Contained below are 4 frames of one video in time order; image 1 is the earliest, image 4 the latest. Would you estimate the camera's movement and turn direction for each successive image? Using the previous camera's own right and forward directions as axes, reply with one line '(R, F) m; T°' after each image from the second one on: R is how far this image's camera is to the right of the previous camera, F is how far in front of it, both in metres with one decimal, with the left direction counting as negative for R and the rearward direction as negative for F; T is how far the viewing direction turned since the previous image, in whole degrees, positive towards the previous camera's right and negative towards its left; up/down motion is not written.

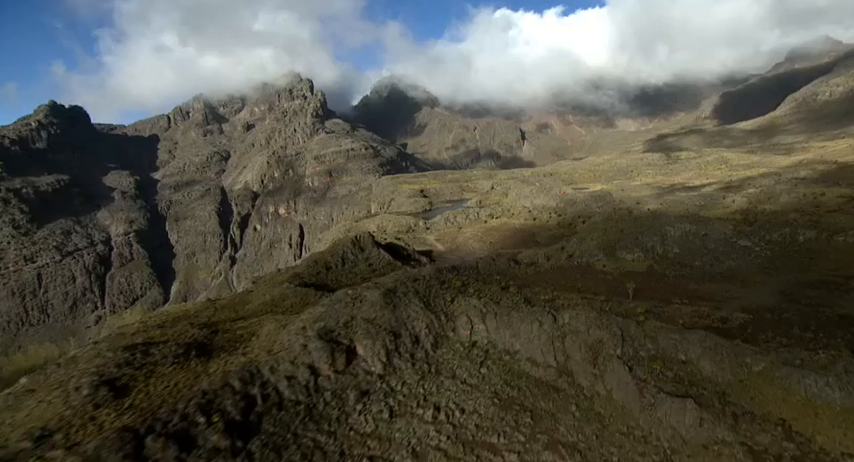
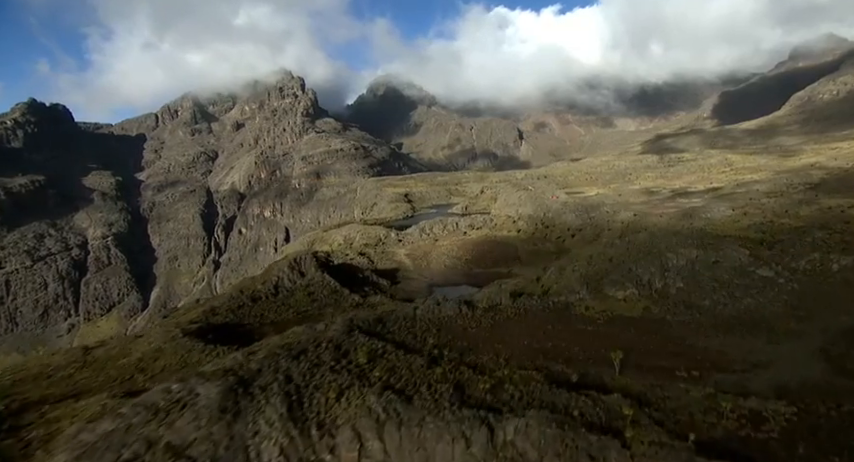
(+4.3, +9.4) m; 0°
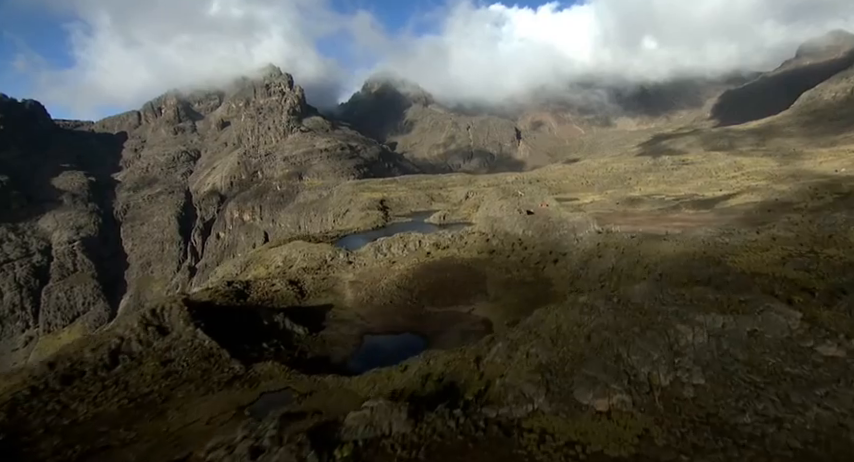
(+5.9, +13.7) m; 0°
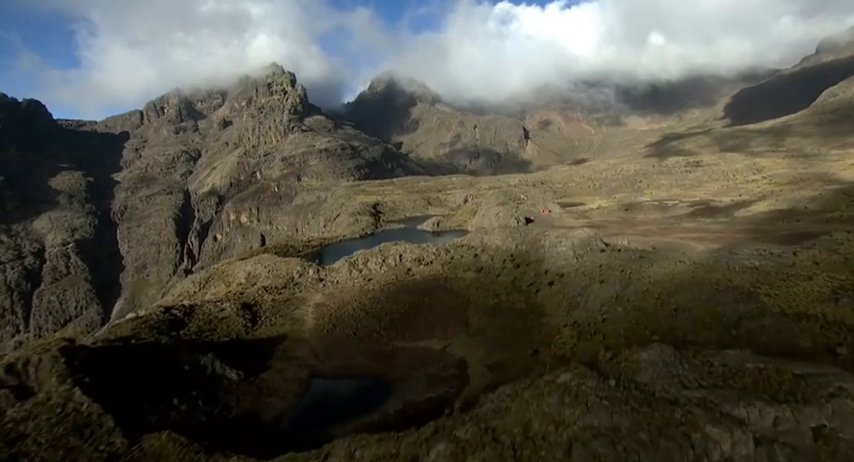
(+3.3, +7.9) m; -1°
